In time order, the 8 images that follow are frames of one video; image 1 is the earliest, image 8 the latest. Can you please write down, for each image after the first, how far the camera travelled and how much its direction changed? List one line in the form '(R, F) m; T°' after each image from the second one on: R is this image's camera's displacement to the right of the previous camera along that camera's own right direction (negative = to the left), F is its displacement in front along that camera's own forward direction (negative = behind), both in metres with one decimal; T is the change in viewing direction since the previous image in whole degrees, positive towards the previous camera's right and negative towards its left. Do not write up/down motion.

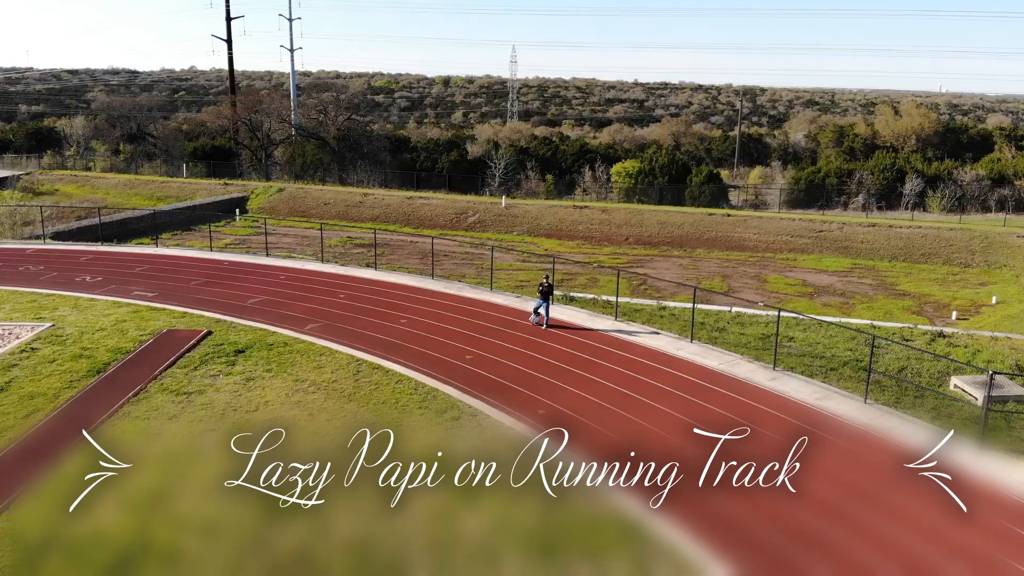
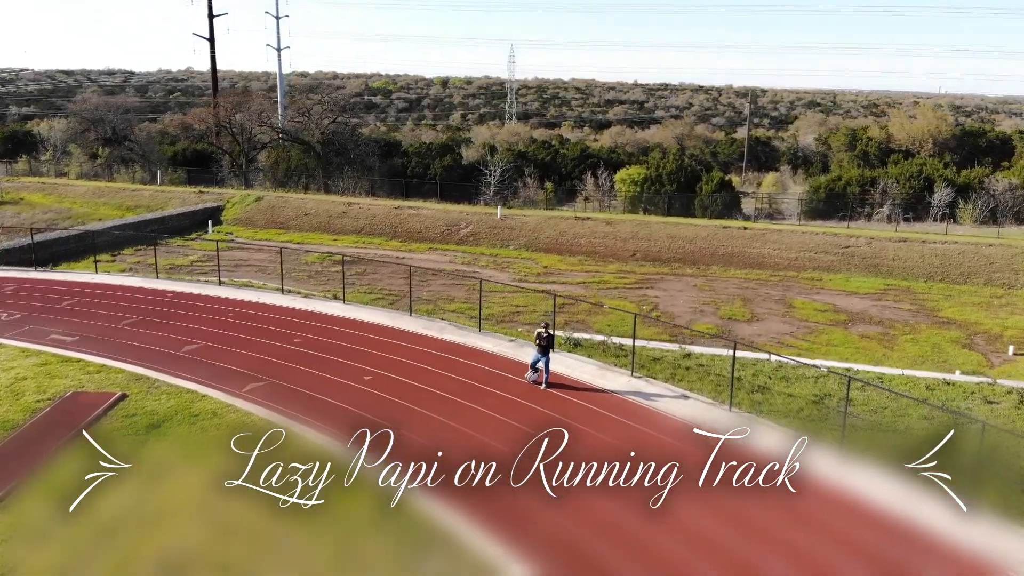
(+0.2, +4.0) m; 0°
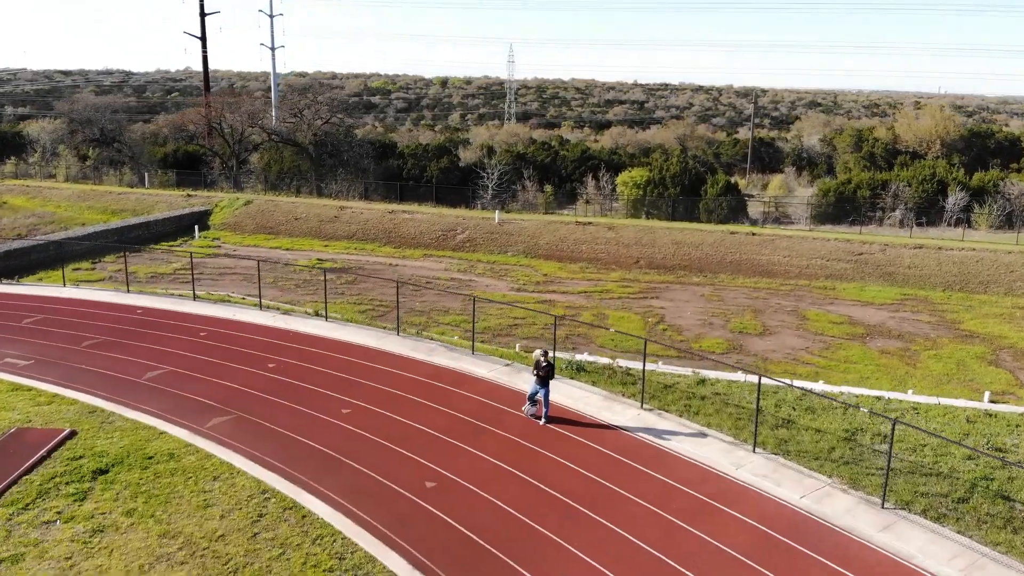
(+0.1, +1.7) m; 0°
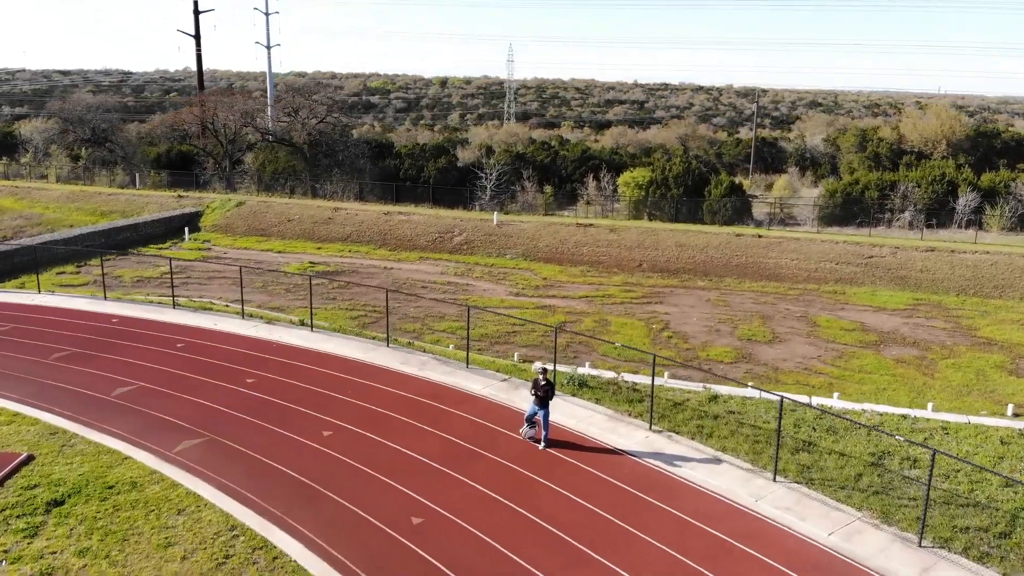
(+0.1, +1.2) m; 0°
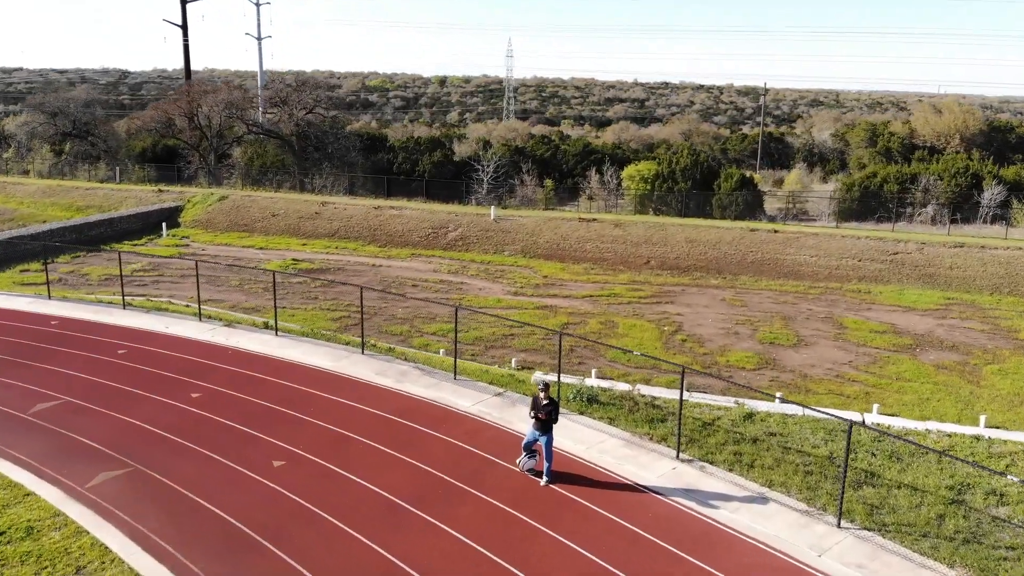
(+0.1, +2.6) m; 0°
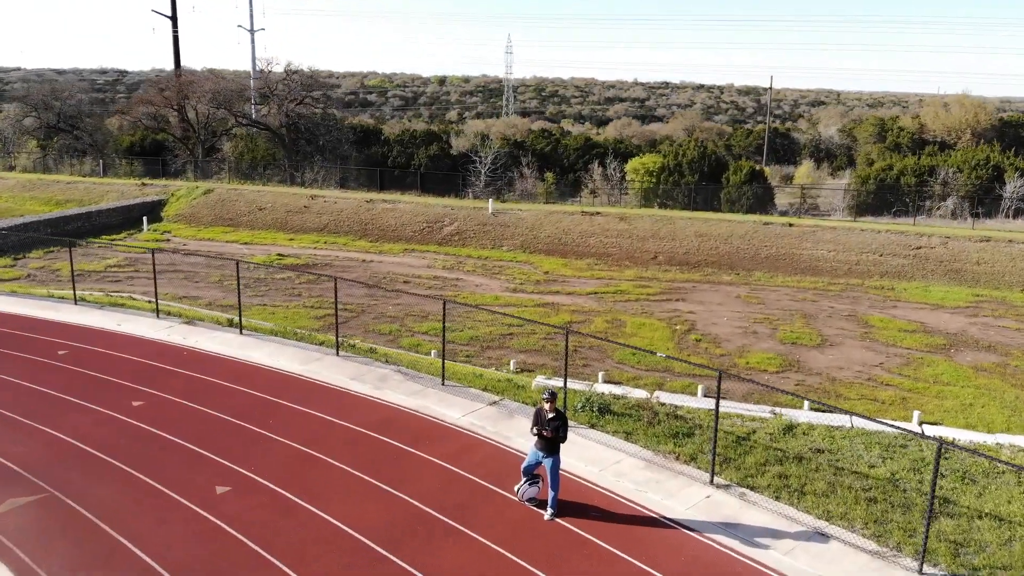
(0.0, +2.0) m; 0°
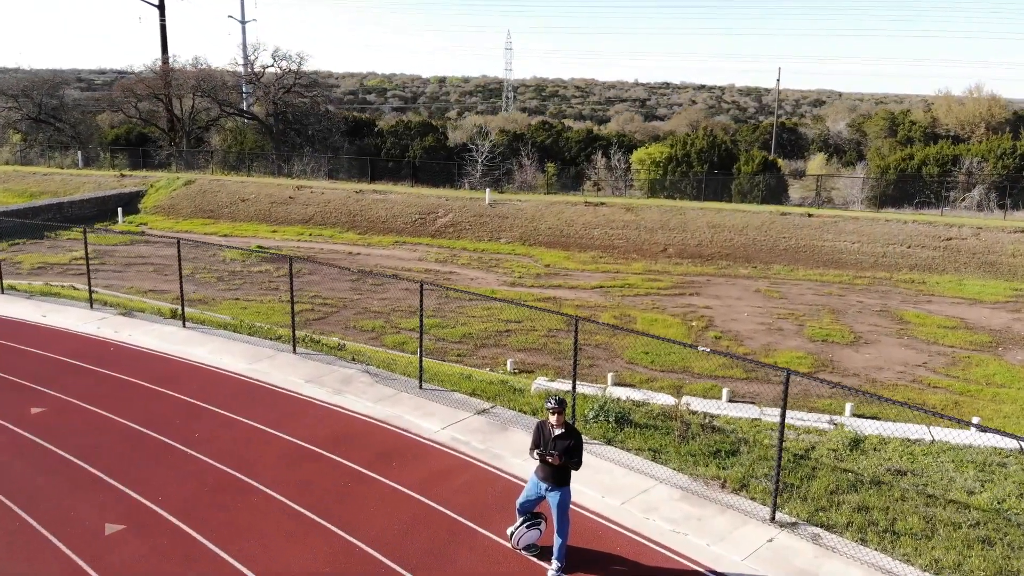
(+0.1, +2.4) m; 0°
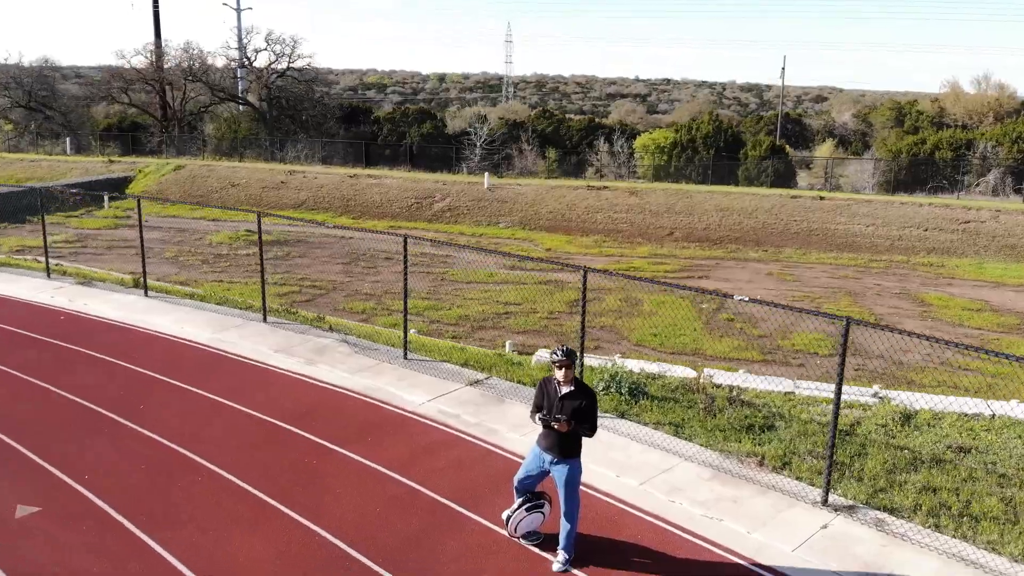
(0.0, +1.2) m; 0°
